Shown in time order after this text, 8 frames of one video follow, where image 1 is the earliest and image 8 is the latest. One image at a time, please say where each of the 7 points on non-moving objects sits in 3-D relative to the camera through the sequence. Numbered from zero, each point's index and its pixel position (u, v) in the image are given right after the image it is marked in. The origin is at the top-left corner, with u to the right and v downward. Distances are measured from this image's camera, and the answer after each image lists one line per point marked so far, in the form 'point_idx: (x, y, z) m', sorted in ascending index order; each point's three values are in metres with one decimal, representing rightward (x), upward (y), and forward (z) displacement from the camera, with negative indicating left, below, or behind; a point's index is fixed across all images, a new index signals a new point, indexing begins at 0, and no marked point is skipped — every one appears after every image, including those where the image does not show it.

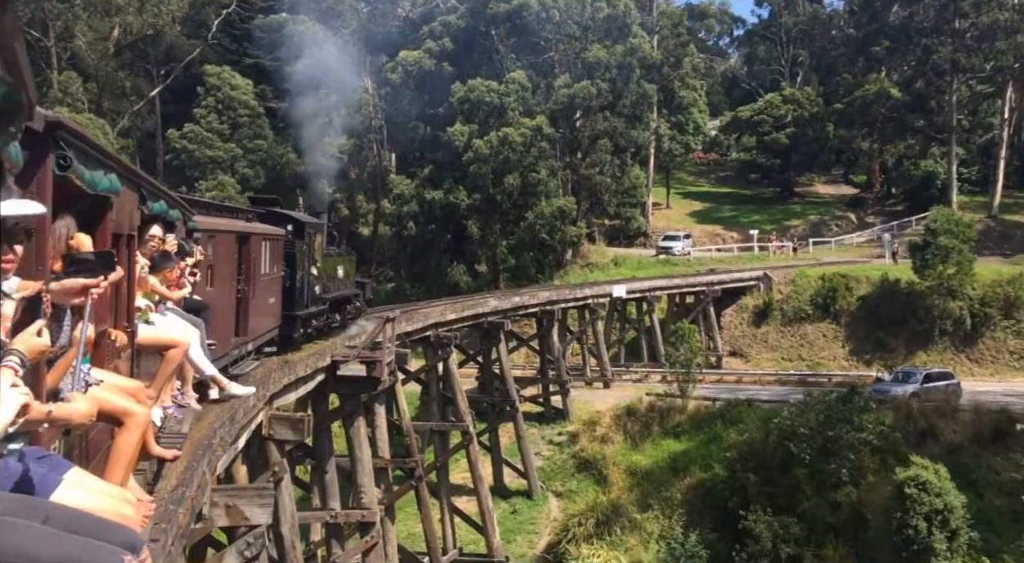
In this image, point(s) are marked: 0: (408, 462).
0: (-2.0, -3.4, +17.5) m
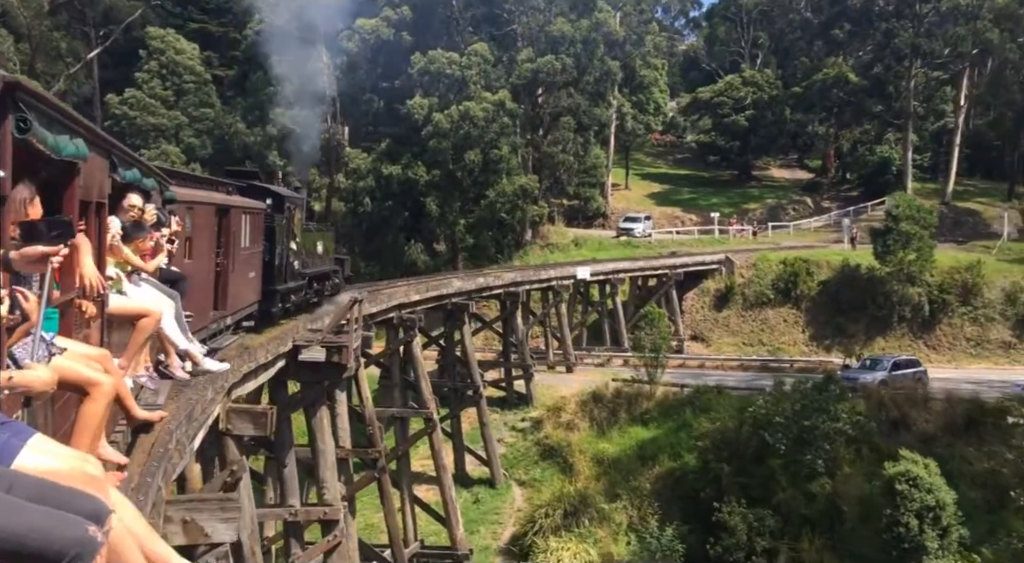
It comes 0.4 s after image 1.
0: (-2.5, -3.1, +16.6) m
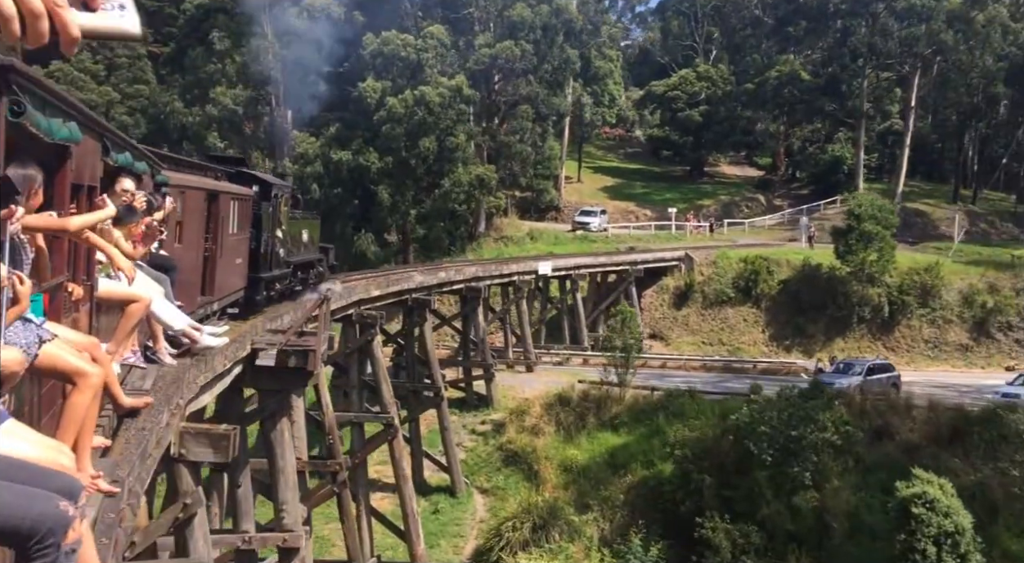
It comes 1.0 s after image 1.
0: (-2.9, -3.0, +15.0) m
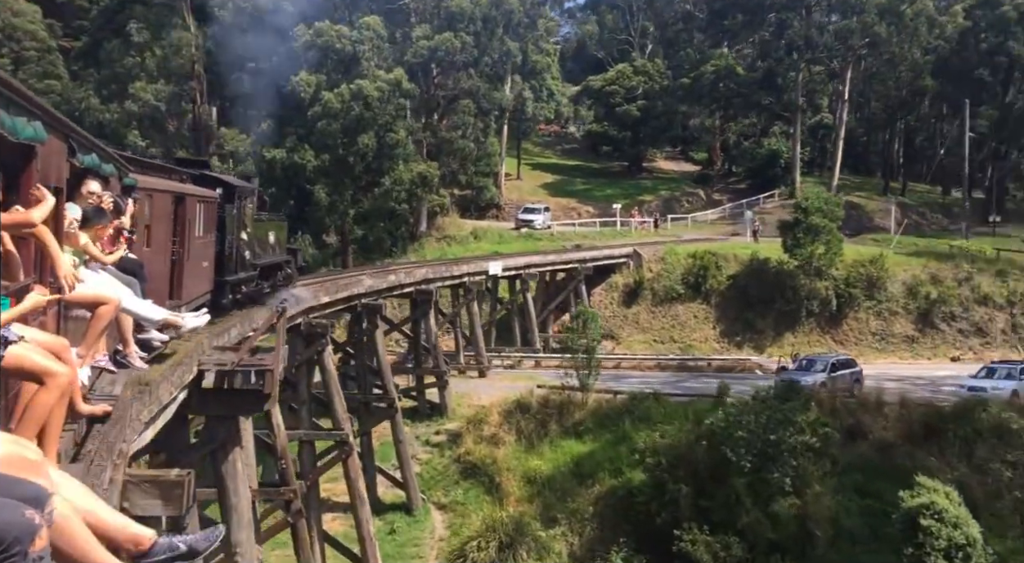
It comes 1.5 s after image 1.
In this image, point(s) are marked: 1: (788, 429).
0: (-3.3, -3.1, +13.6) m
1: (+5.1, -2.7, +17.0) m
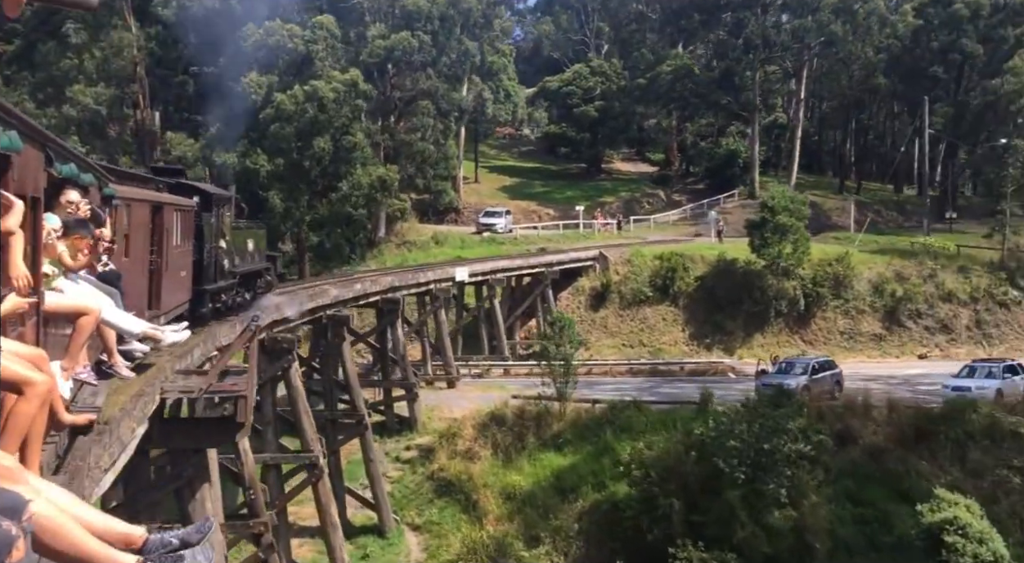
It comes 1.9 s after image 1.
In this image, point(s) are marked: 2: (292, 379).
0: (-3.4, -3.3, +12.4) m
1: (+4.7, -2.7, +16.3) m
2: (-3.7, -1.6, +15.7) m
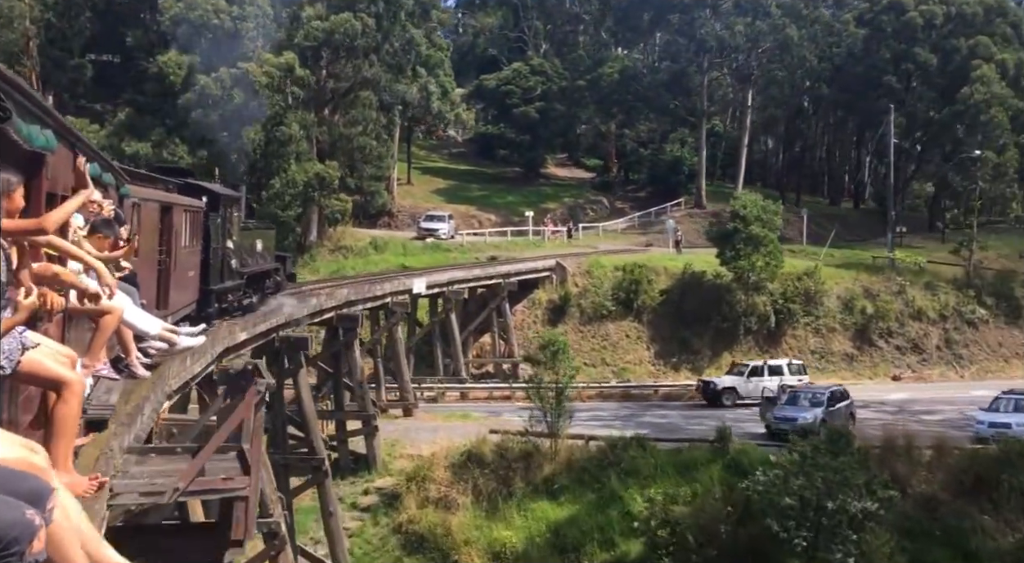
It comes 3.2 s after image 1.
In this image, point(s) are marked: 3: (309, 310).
0: (-2.9, -3.5, +8.9) m
1: (+4.9, -3.1, +13.6) m
2: (-3.4, -1.9, +12.1) m
3: (-3.7, -0.5, +16.8) m
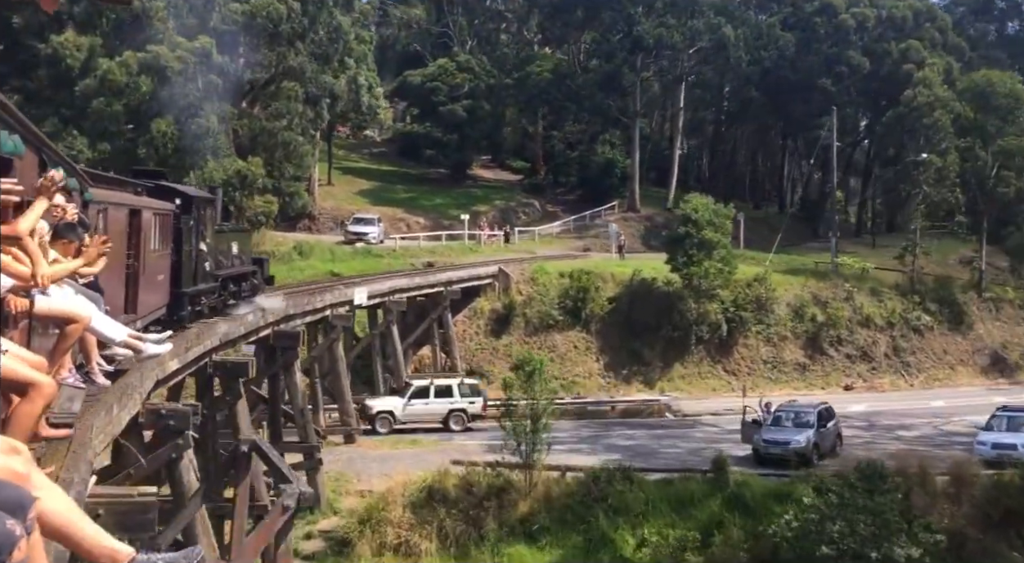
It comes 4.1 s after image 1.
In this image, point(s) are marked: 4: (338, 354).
0: (-2.5, -3.7, +6.5) m
1: (+4.8, -3.3, +11.9) m
2: (-3.4, -2.1, +9.6) m
3: (-4.1, -0.7, +14.3) m
4: (-3.7, -1.5, +19.8) m
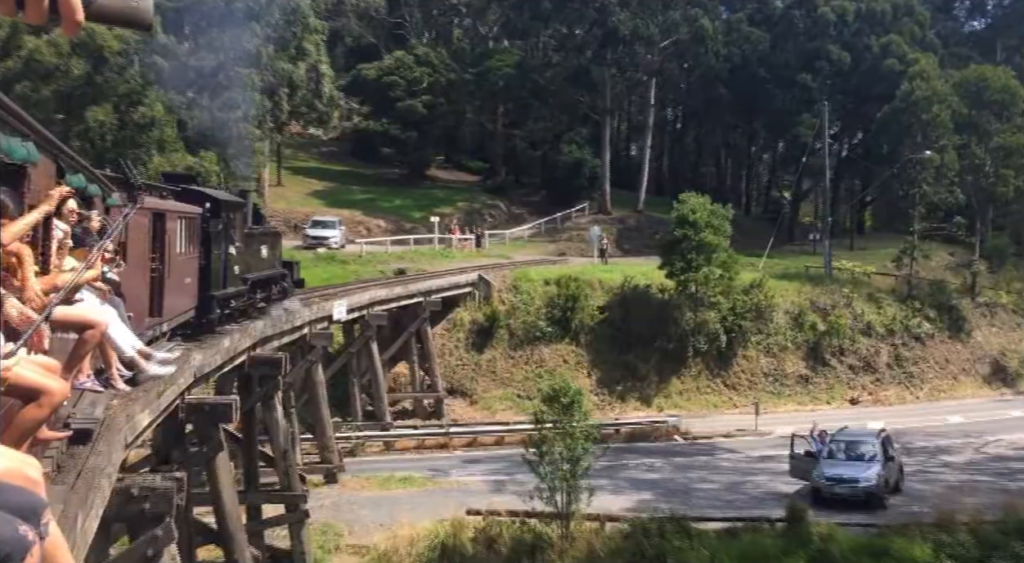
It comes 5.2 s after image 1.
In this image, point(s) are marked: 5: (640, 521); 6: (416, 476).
0: (-1.4, -3.8, +3.5) m
1: (+5.5, -3.4, +9.4) m
2: (-2.5, -2.2, +6.6) m
3: (-3.5, -0.9, +11.2) m
4: (-3.5, -1.8, +16.8) m
5: (+1.7, -3.5, +13.5) m
6: (-1.9, -3.7, +18.1) m
